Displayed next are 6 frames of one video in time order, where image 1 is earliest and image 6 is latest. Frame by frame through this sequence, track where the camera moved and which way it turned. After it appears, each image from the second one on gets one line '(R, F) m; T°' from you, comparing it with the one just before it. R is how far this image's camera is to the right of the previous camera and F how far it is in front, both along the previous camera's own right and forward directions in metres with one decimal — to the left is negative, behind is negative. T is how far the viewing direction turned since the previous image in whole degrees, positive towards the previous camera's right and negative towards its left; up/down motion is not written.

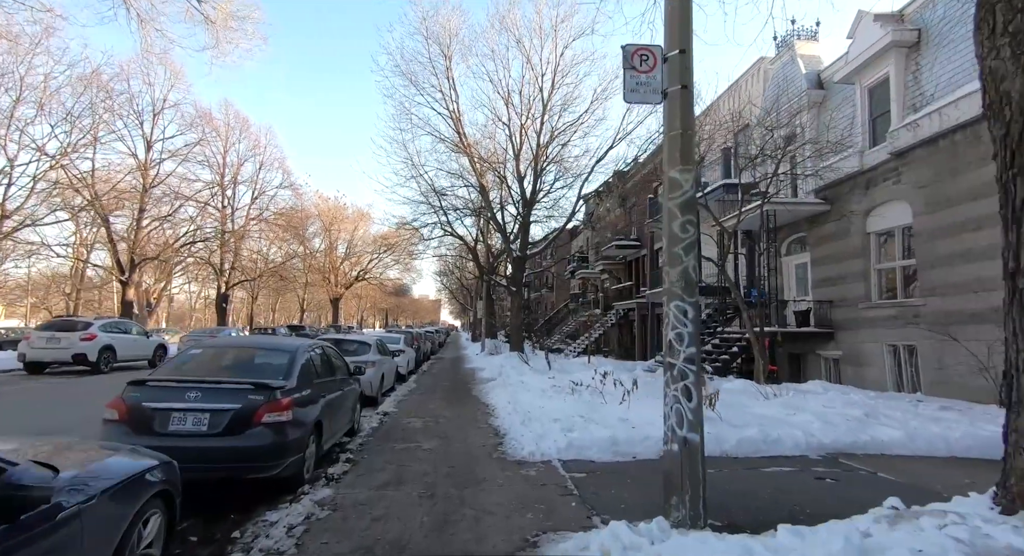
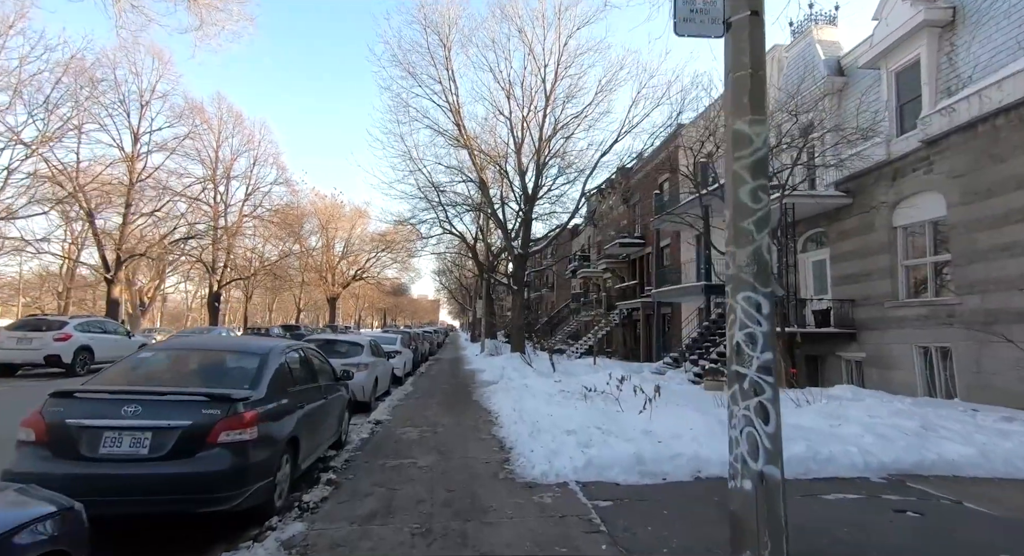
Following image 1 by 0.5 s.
(-0.1, +0.8) m; 0°
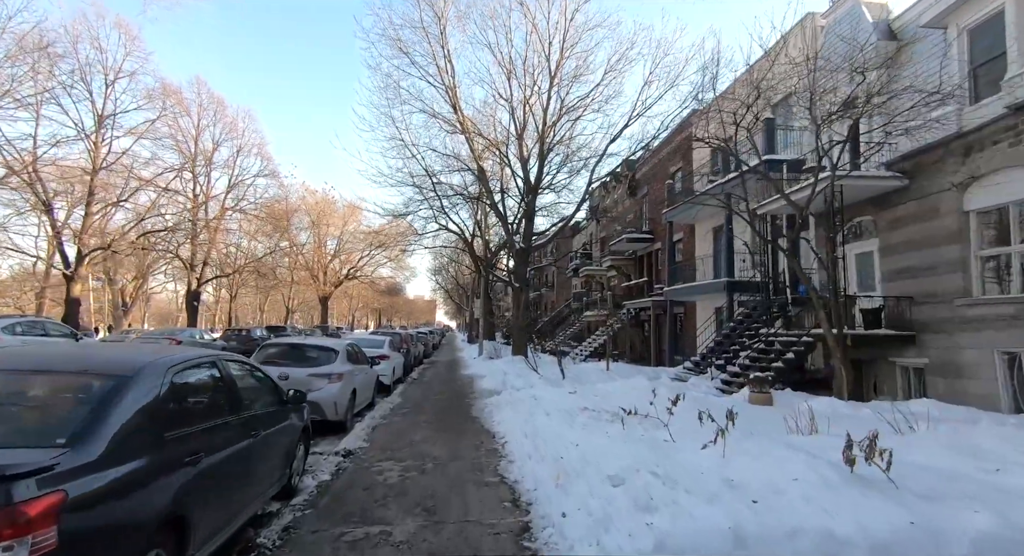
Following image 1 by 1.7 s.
(-0.2, +1.8) m; 0°
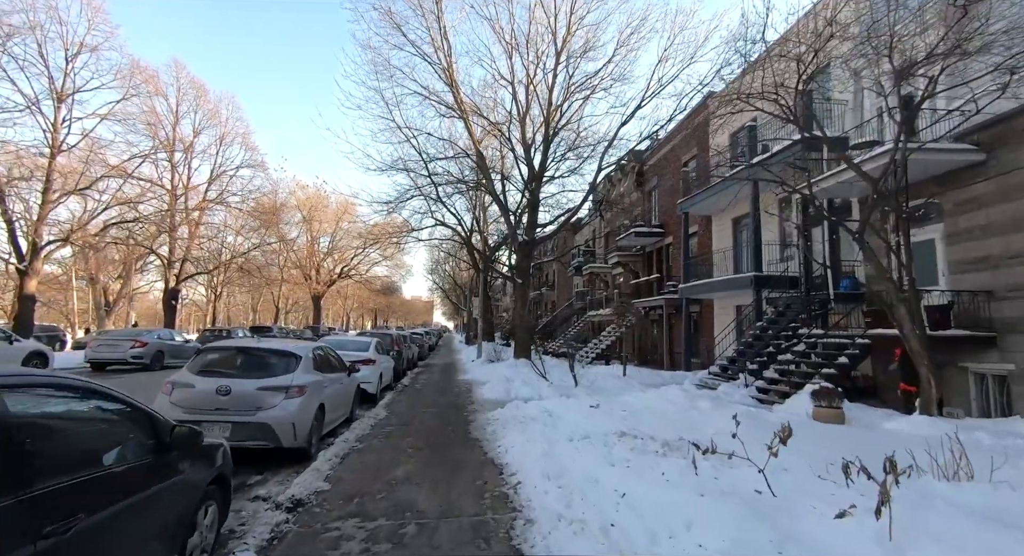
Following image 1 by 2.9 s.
(-0.2, +1.7) m; 0°
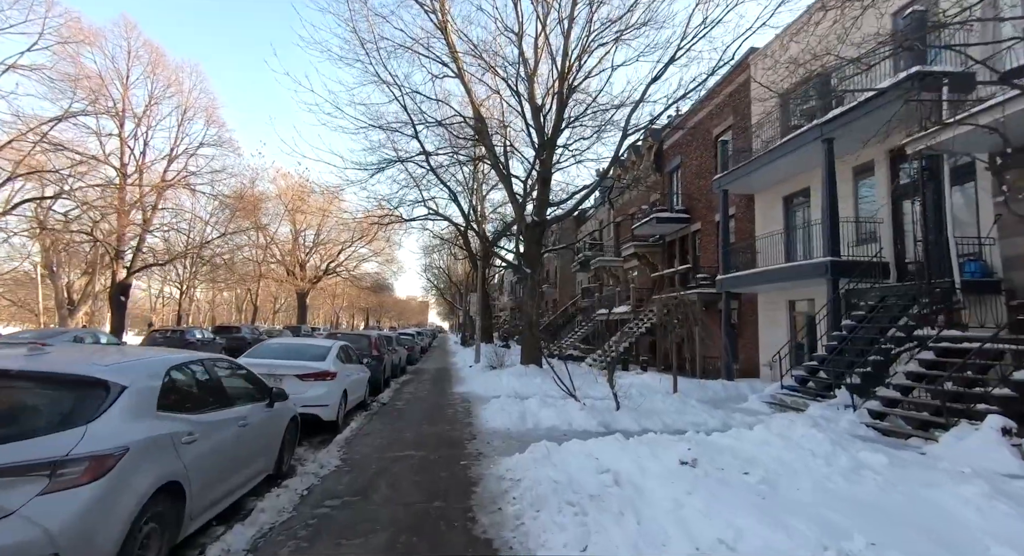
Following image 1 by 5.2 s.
(-0.3, +3.4) m; +1°
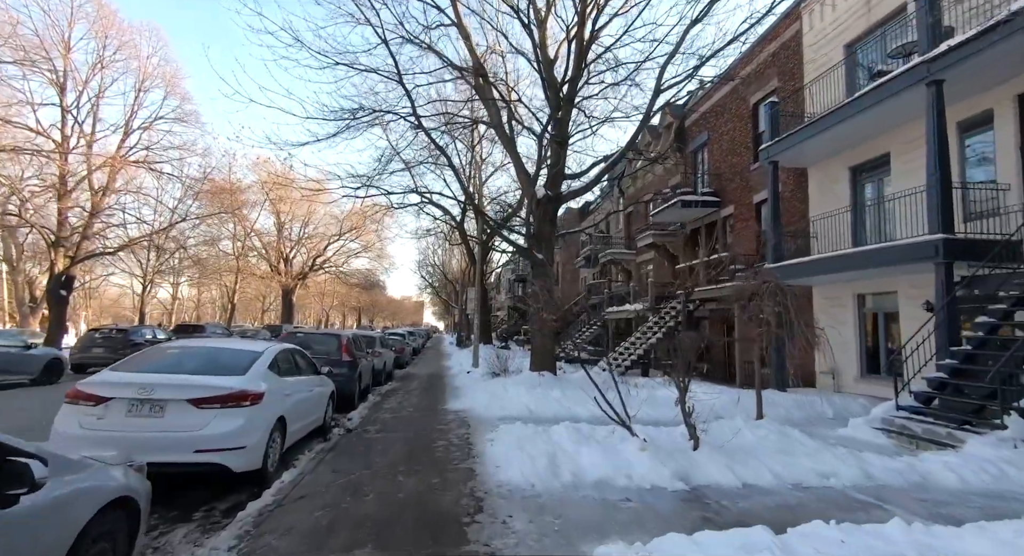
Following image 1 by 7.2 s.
(-0.3, +2.9) m; 0°
